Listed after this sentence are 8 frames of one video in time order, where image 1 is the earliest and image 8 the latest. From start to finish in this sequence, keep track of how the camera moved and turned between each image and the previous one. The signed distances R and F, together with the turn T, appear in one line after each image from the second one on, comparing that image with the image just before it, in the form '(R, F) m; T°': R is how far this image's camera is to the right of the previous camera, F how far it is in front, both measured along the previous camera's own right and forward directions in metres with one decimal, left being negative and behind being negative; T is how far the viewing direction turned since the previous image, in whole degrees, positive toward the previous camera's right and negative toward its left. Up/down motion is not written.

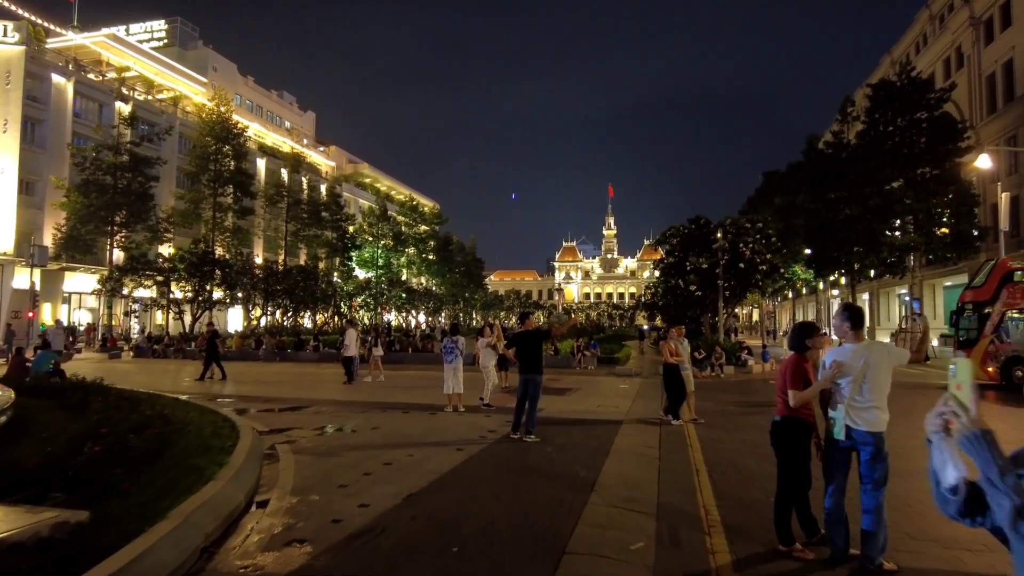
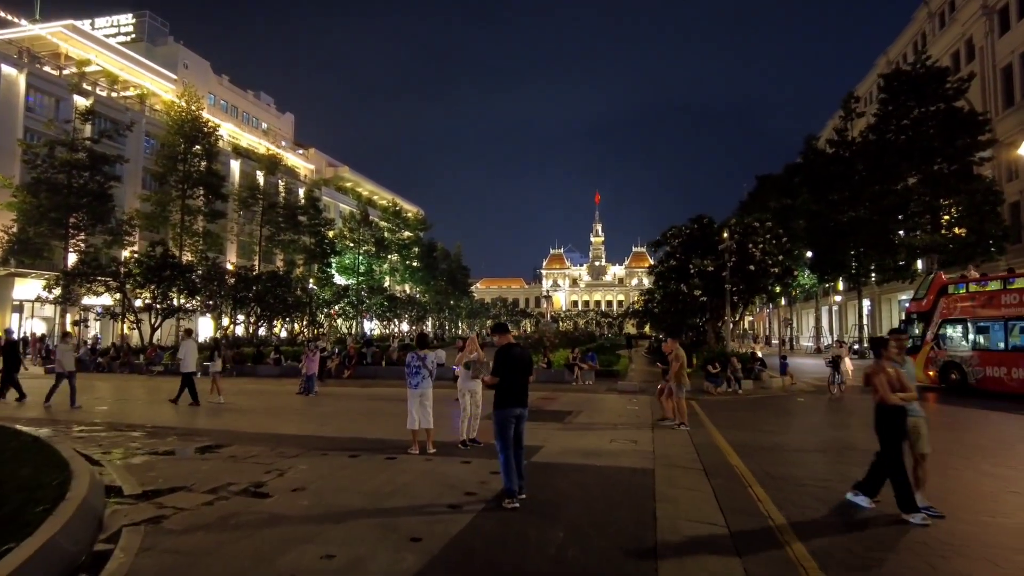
(0.0, +2.9) m; +1°
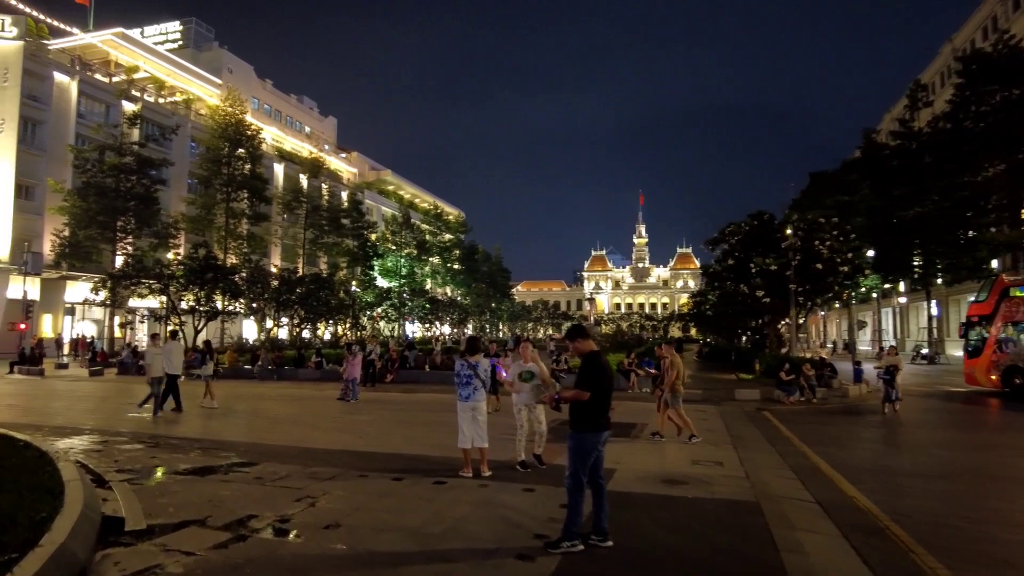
(-0.3, +1.2) m; -3°
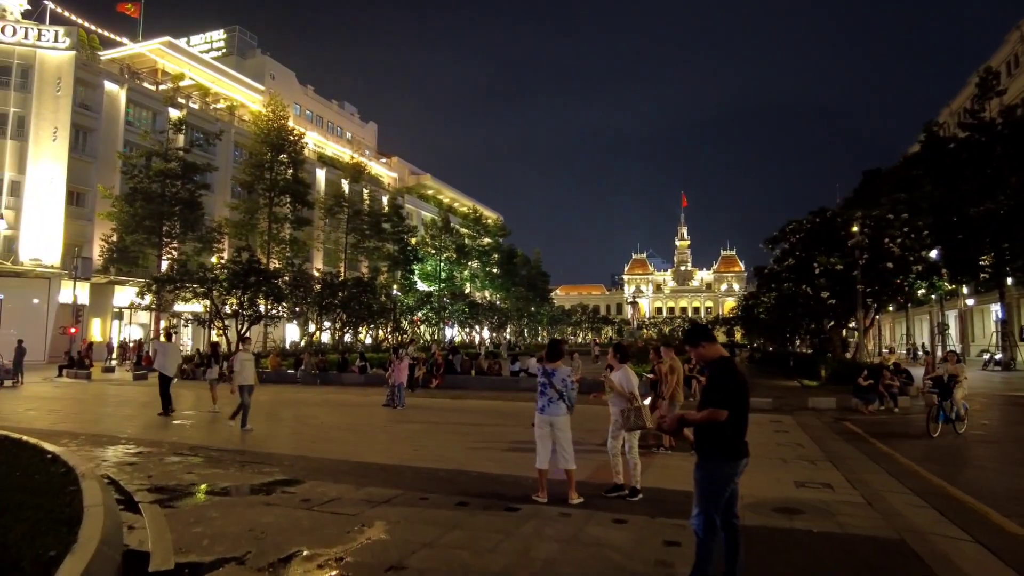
(-0.4, +1.0) m; -3°
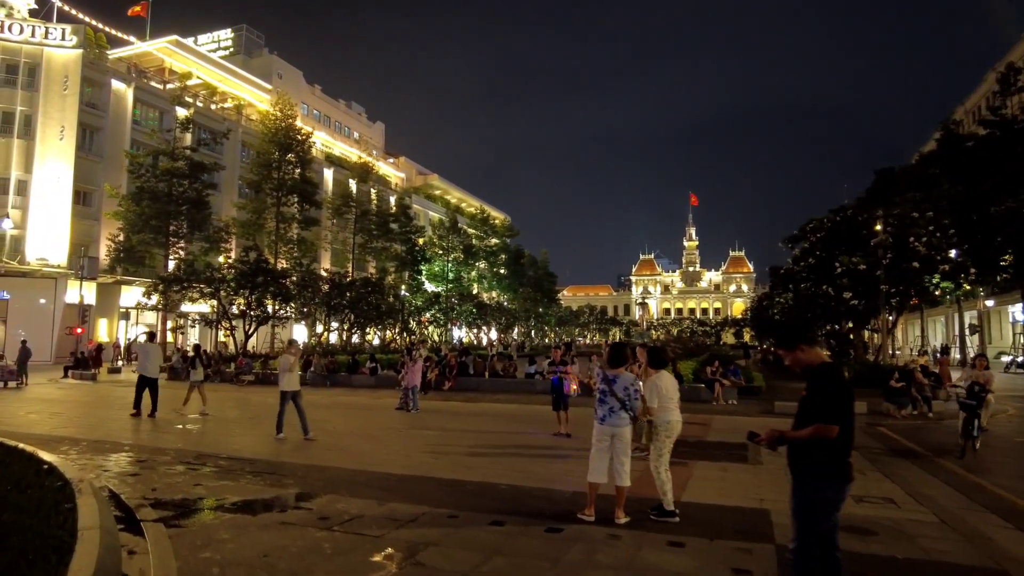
(-0.3, +0.6) m; 0°
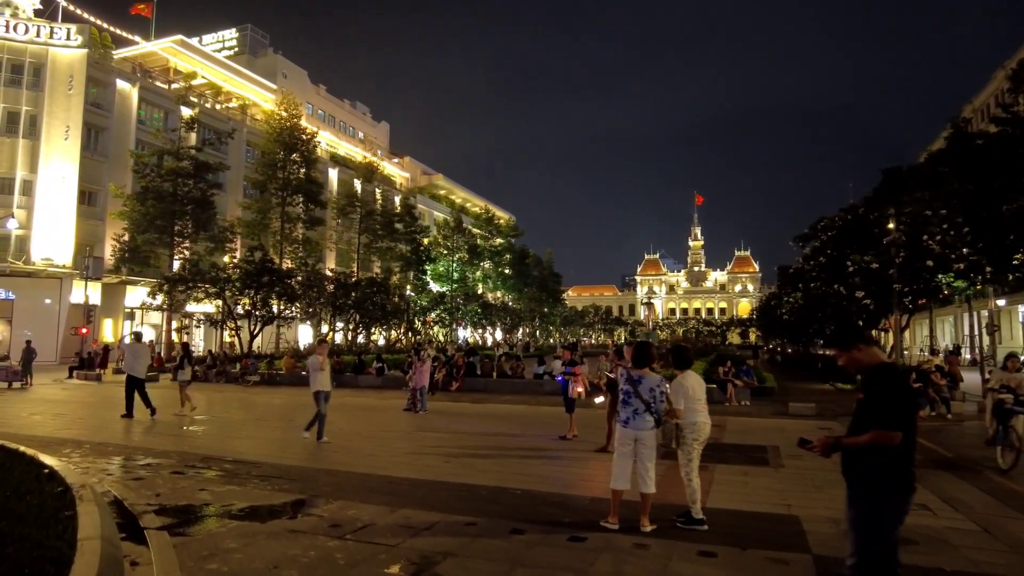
(-0.1, +0.3) m; 0°
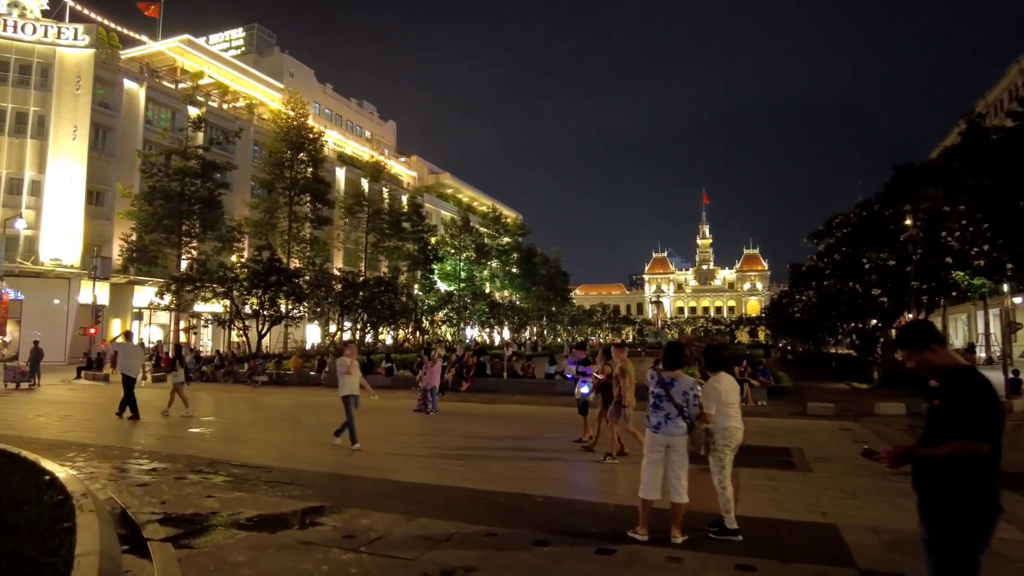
(-0.1, +0.3) m; -1°
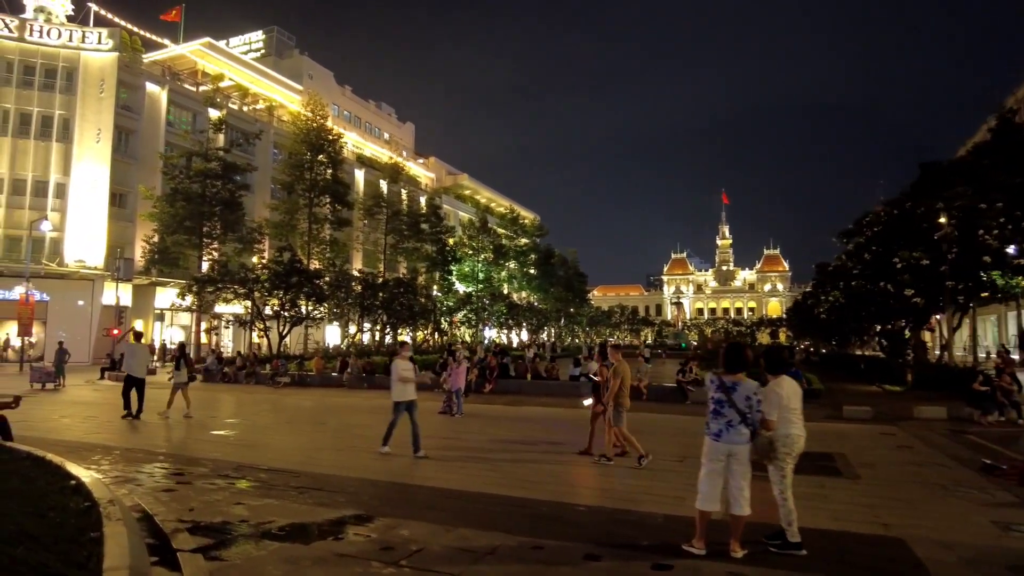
(-0.2, +0.3) m; -1°
